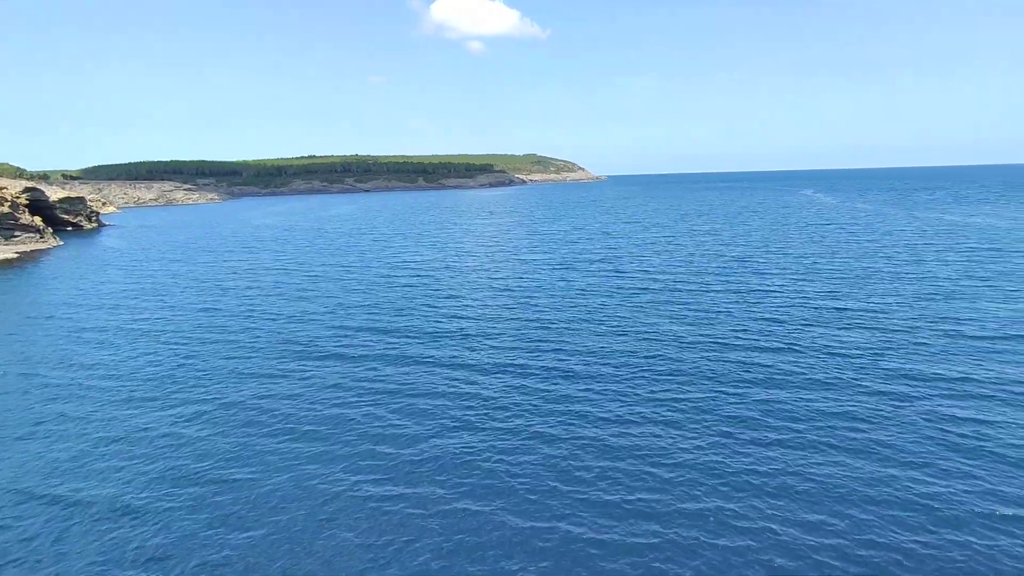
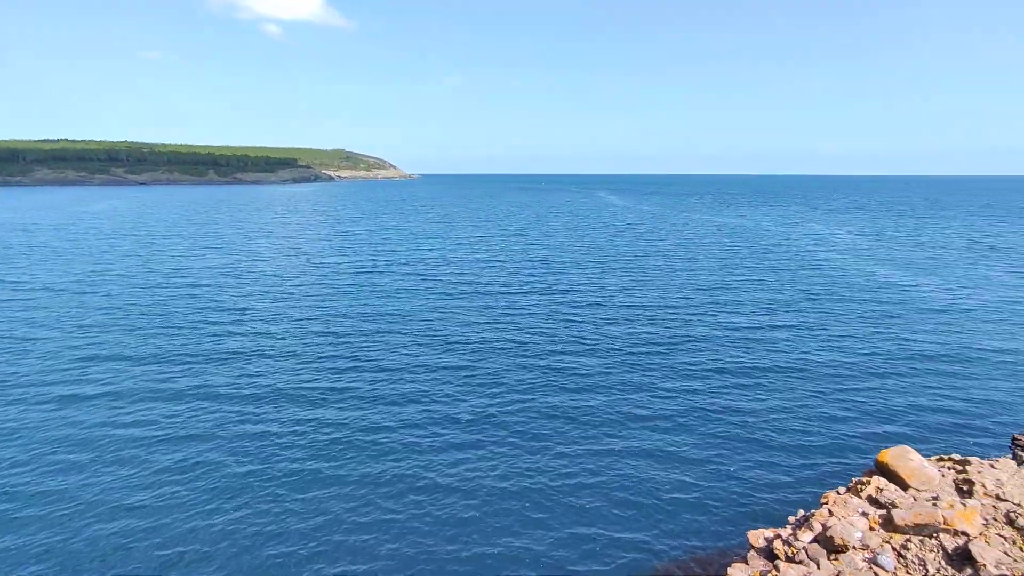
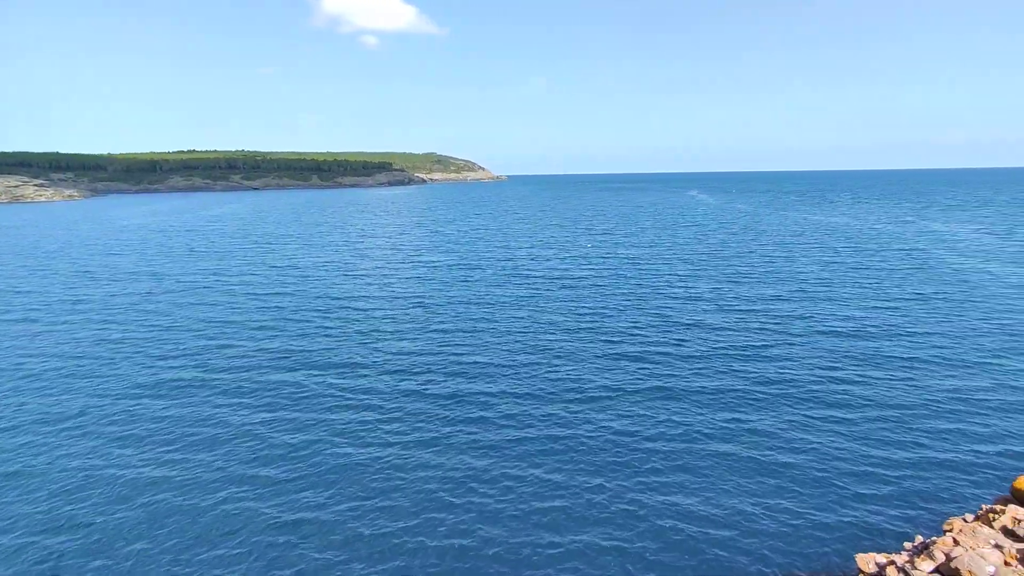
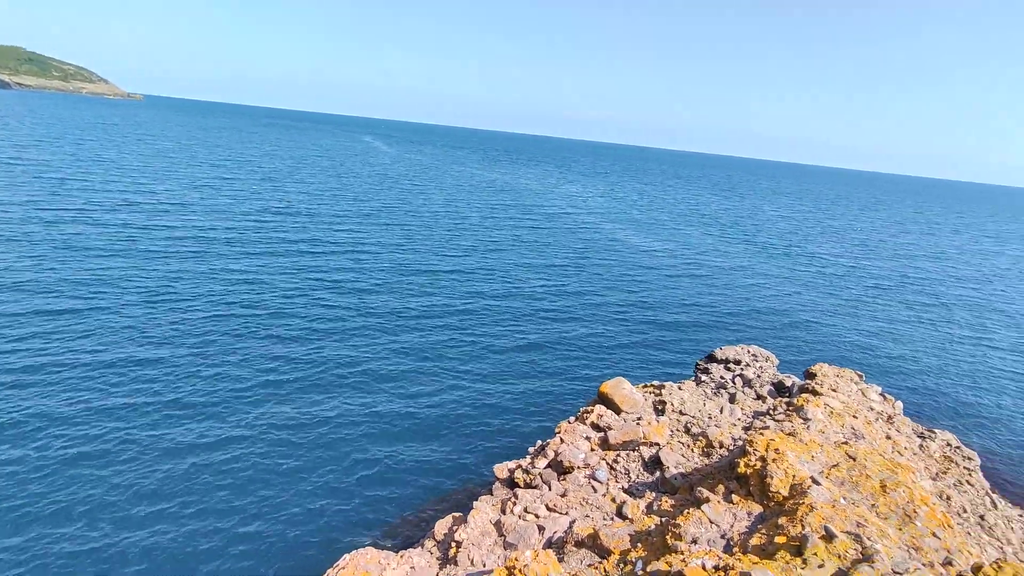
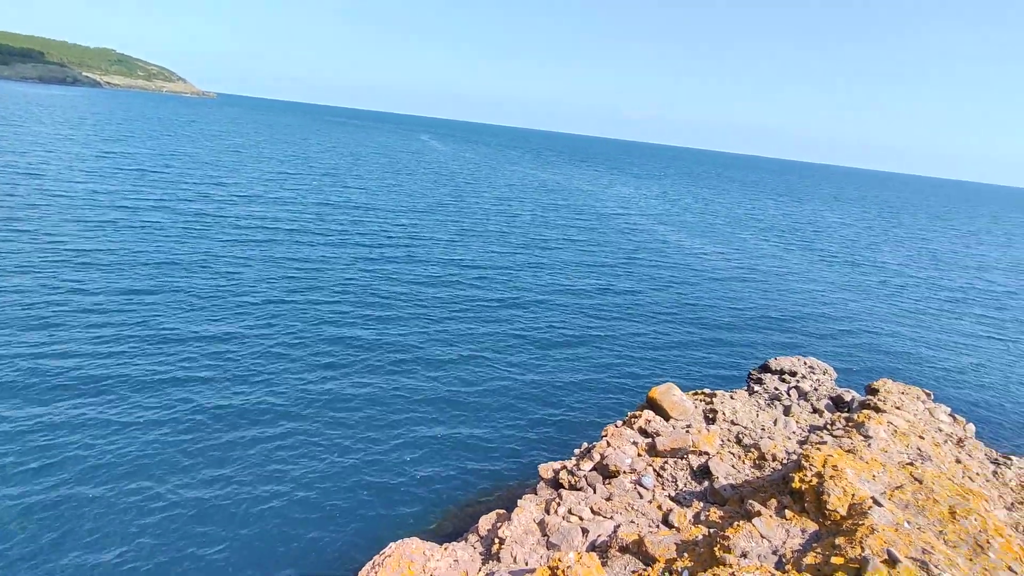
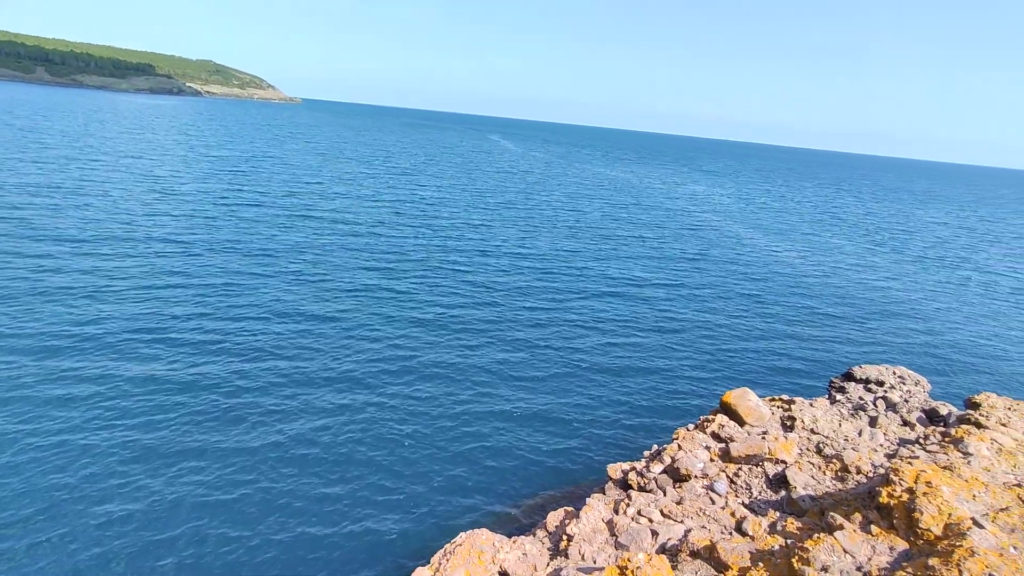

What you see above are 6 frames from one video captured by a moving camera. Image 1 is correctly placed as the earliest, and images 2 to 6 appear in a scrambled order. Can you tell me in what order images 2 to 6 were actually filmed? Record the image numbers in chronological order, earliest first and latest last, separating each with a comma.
3, 2, 6, 5, 4
